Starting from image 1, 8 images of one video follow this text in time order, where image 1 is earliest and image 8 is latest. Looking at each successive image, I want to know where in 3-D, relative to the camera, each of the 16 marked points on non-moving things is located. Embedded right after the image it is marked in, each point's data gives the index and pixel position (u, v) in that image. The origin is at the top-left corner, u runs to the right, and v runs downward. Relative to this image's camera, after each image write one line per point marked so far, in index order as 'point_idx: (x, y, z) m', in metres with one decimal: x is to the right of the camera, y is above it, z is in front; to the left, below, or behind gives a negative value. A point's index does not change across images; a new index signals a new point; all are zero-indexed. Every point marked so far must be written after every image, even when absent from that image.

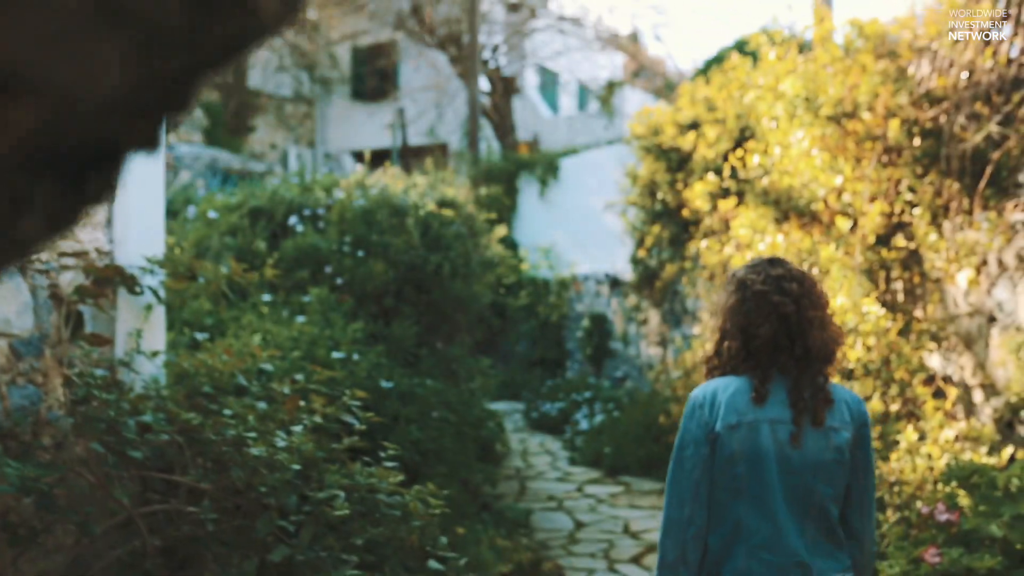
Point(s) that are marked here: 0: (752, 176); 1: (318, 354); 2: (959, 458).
0: (+1.5, +0.7, +6.3) m
1: (-0.9, -0.3, +4.8) m
2: (+1.6, -0.6, +3.8) m
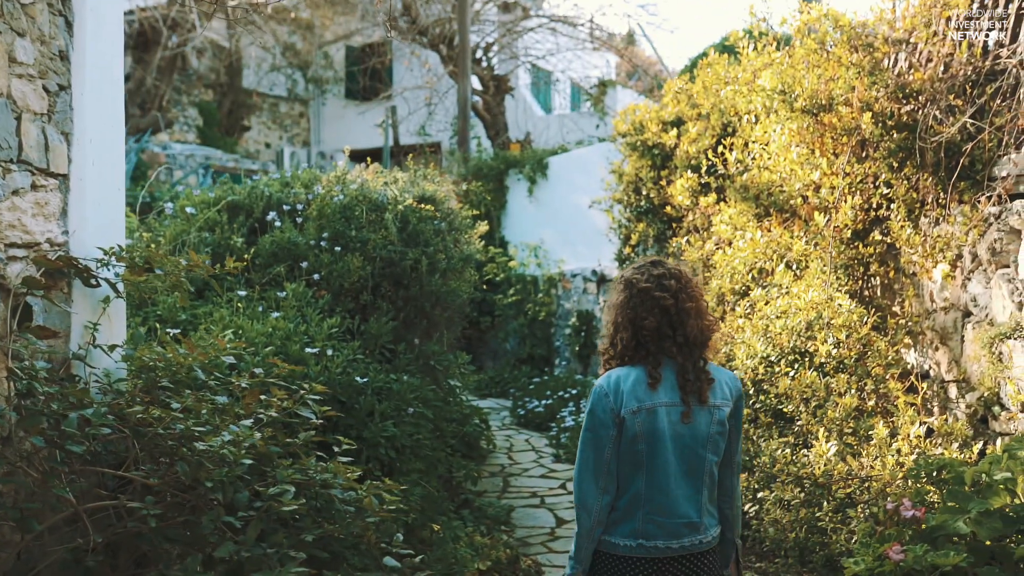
0: (+1.4, +0.7, +6.2) m
1: (-1.0, -0.3, +4.8) m
2: (+1.5, -0.6, +3.7) m
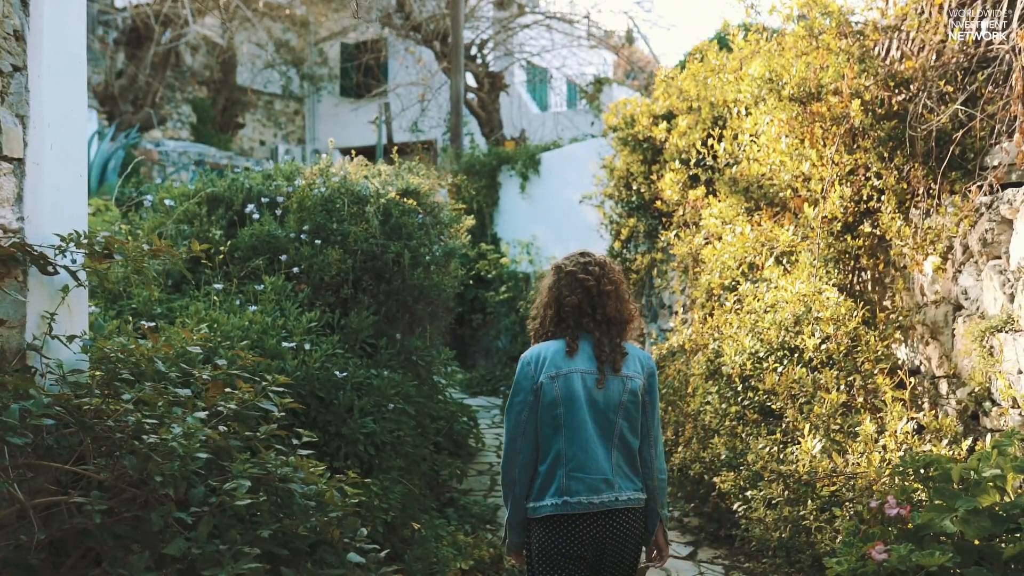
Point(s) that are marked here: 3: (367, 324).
0: (+1.3, +0.7, +6.1) m
1: (-1.1, -0.3, +4.7) m
2: (+1.4, -0.6, +3.6) m
3: (-0.8, -0.2, +5.3) m
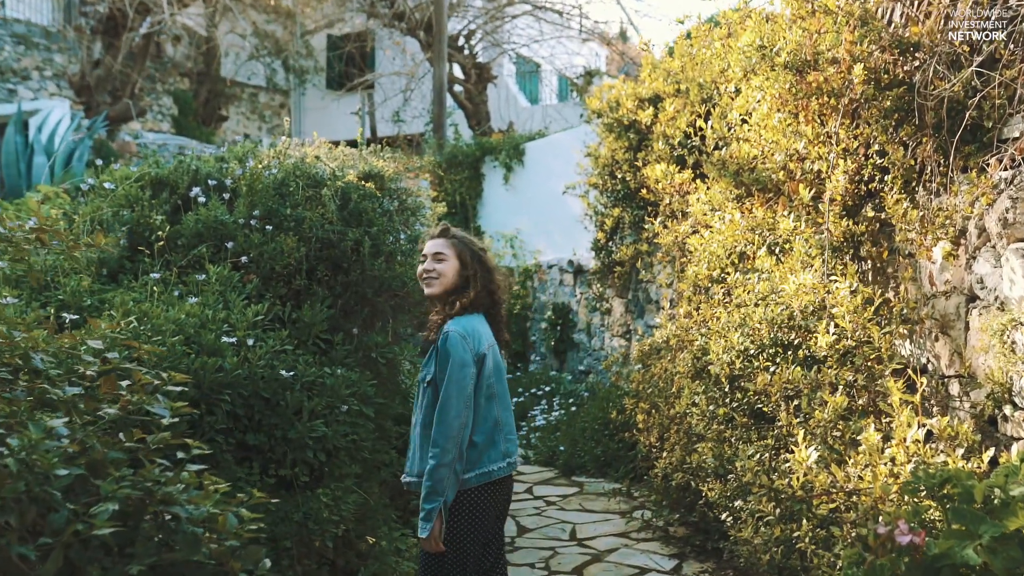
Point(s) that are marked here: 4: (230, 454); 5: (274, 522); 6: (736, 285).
0: (+1.1, +0.8, +5.7) m
1: (-1.3, -0.2, +4.2) m
2: (+1.3, -0.5, +3.2) m
3: (-0.9, -0.1, +4.8) m
4: (-1.2, -0.7, +4.2) m
5: (-1.0, -1.0, +4.2) m
6: (+1.1, 0.0, +5.0) m
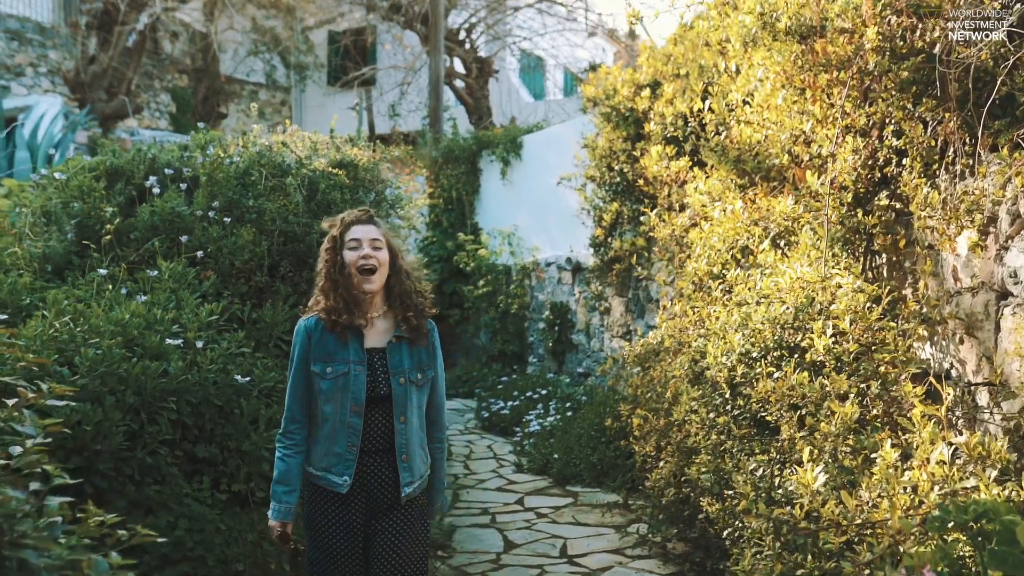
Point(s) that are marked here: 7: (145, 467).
0: (+1.0, +0.8, +5.2) m
1: (-1.4, -0.2, +3.8) m
2: (+1.2, -0.5, +2.7) m
3: (-1.0, -0.1, +4.4) m
4: (-1.3, -0.7, +3.8) m
5: (-1.1, -0.9, +3.8) m
6: (+1.0, 0.0, +4.5) m
7: (-1.3, -0.7, +3.7) m
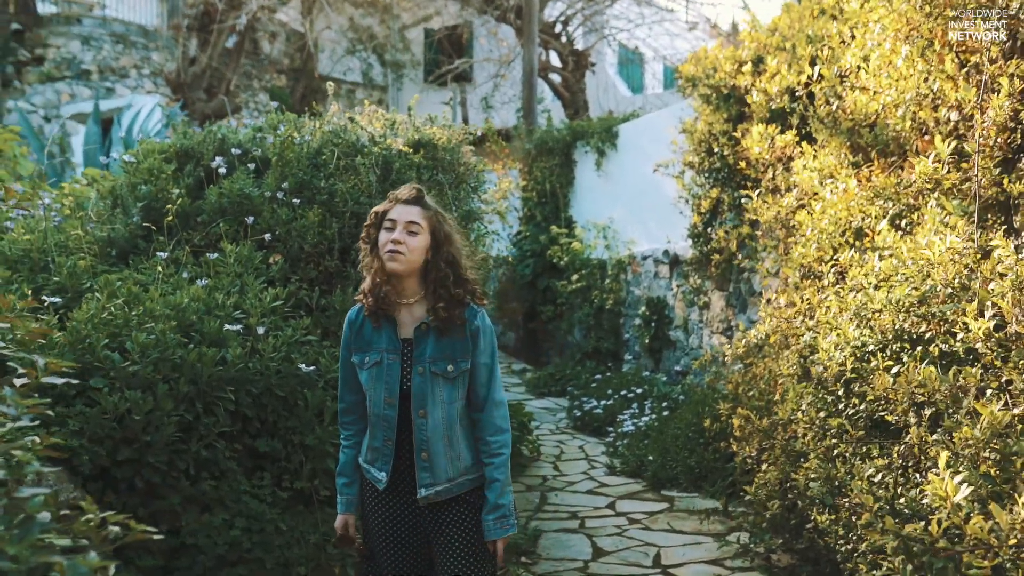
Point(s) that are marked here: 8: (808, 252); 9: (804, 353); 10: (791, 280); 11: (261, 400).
0: (+1.5, +0.9, +4.8) m
1: (-1.1, -0.1, +3.6) m
2: (+1.4, -0.5, +2.3) m
3: (-0.6, -0.1, +4.2) m
4: (-1.0, -0.6, +3.6) m
5: (-0.8, -0.9, +3.5) m
6: (+1.3, +0.1, +4.1) m
7: (-1.1, -0.6, +3.5) m
8: (+1.3, +0.2, +4.5) m
9: (+1.2, -0.3, +4.3) m
10: (+1.3, 0.0, +4.8) m
11: (-0.9, -0.4, +3.7) m
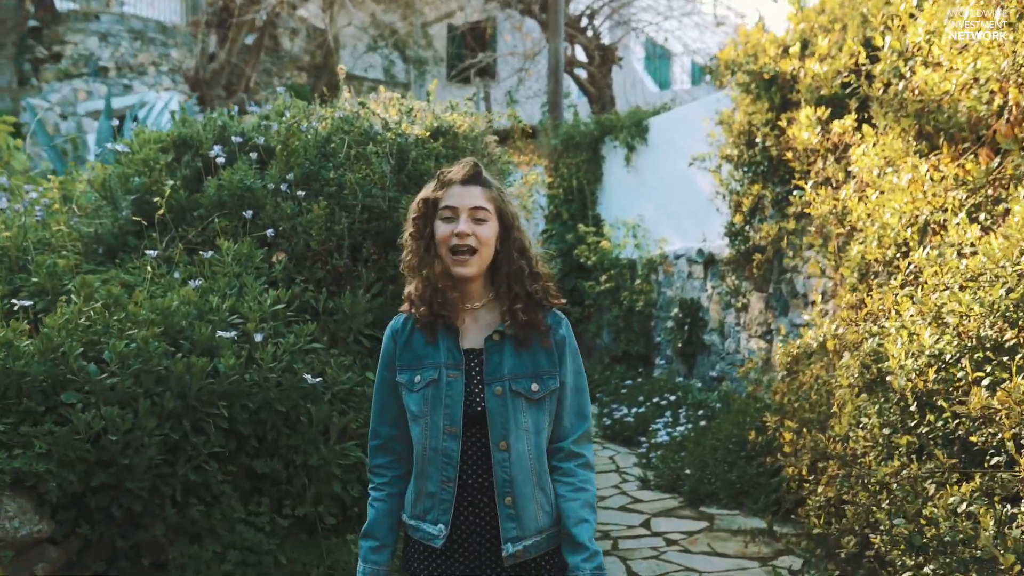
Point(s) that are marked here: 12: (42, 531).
0: (+1.6, +0.8, +4.3) m
1: (-1.0, -0.1, +3.2) m
2: (+1.4, -0.5, +1.8) m
3: (-0.5, -0.1, +3.7) m
4: (-0.9, -0.6, +3.2) m
5: (-0.7, -0.9, +3.1) m
6: (+1.4, +0.1, +3.6) m
7: (-1.0, -0.6, +3.1) m
8: (+1.4, +0.2, +4.0) m
9: (+1.3, -0.3, +3.8) m
10: (+1.4, 0.0, +4.3) m
11: (-0.8, -0.4, +3.3) m
12: (-1.3, -0.7, +2.8) m
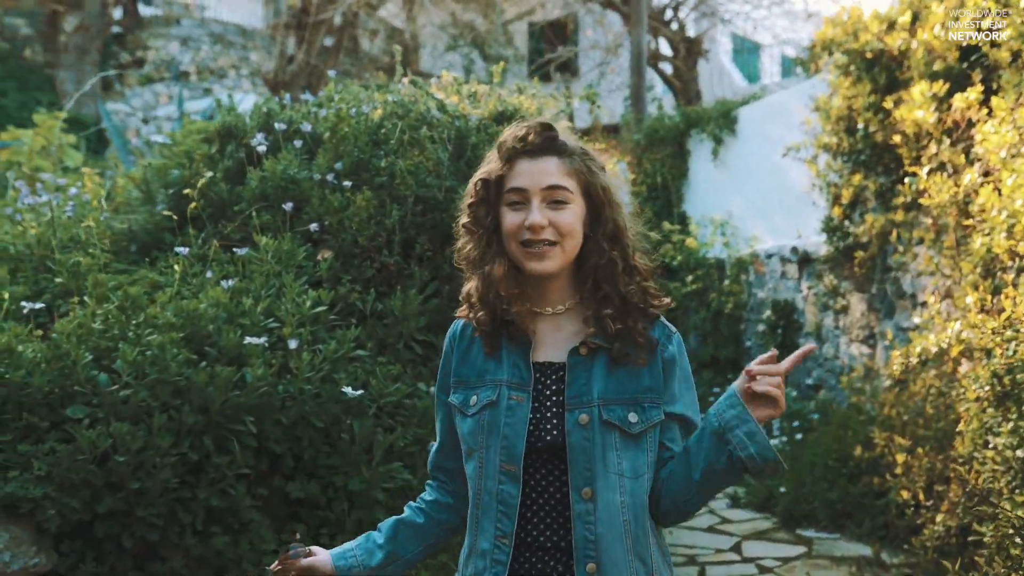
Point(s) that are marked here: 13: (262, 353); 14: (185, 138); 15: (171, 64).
0: (+1.8, +0.9, +3.7) m
1: (-0.8, -0.1, +2.8) m
2: (+1.5, -0.4, +1.2) m
3: (-0.3, -0.1, +3.3) m
4: (-0.7, -0.6, +2.8) m
5: (-0.5, -0.9, +2.7) m
6: (+1.7, +0.1, +3.0) m
7: (-0.8, -0.6, +2.7) m
8: (+1.7, +0.2, +3.5) m
9: (+1.5, -0.3, +3.3) m
10: (+1.7, 0.0, +3.8) m
11: (-0.6, -0.4, +2.9) m
12: (-1.1, -0.7, +2.4) m
13: (-0.7, -0.2, +2.9) m
14: (-1.3, +0.6, +4.0) m
15: (-4.3, +2.8, +12.8) m
